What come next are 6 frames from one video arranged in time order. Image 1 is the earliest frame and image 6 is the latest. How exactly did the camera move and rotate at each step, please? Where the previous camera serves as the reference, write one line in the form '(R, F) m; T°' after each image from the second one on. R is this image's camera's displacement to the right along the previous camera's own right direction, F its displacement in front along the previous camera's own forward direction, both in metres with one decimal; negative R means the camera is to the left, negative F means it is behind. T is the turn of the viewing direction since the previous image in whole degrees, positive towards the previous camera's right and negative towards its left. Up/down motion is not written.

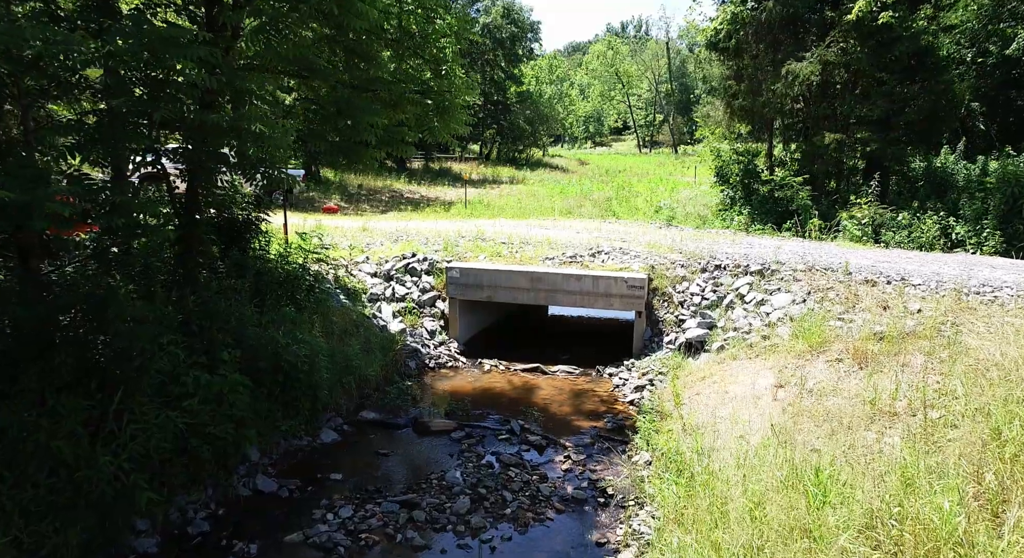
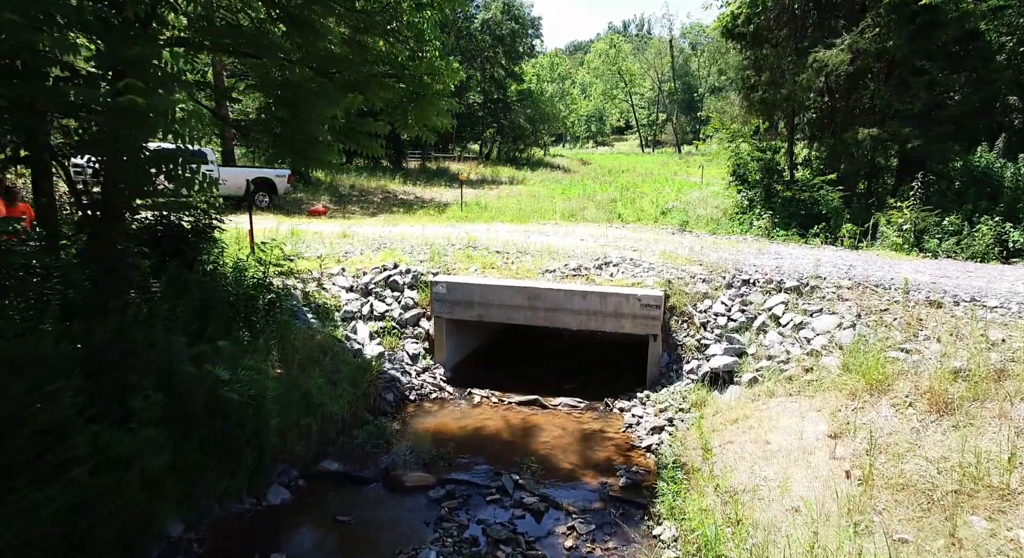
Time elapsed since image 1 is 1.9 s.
(+0.1, +1.5) m; 0°
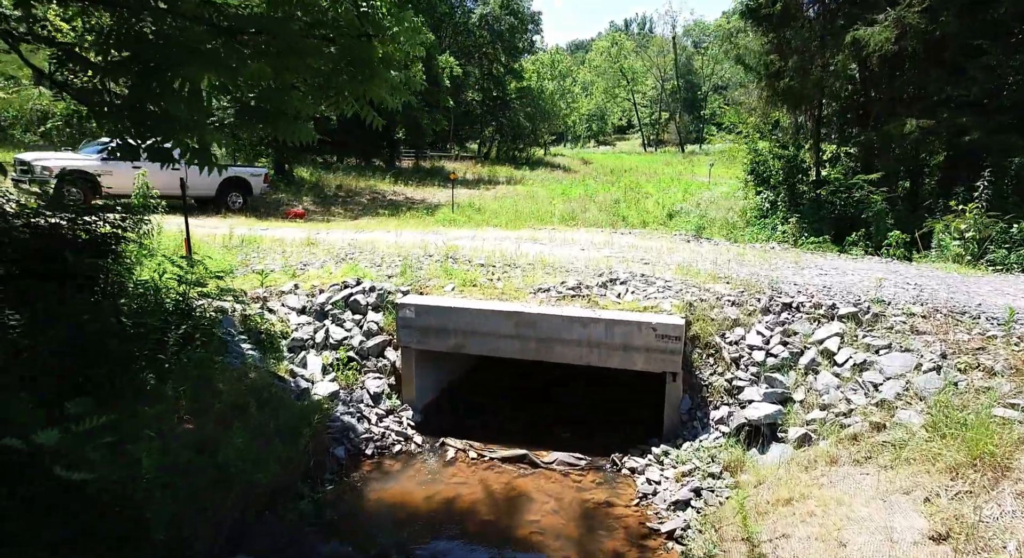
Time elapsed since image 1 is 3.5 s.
(+0.2, +1.9) m; 0°
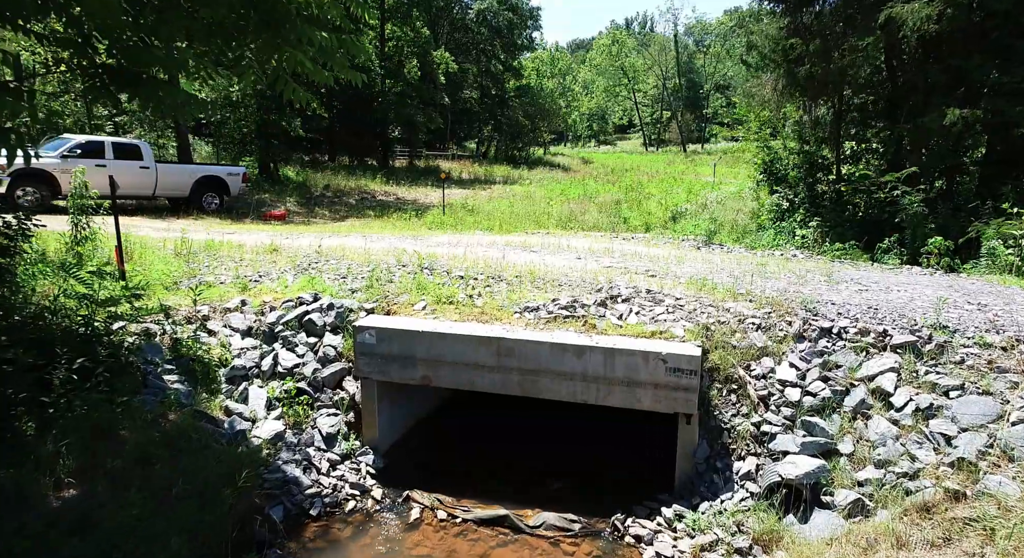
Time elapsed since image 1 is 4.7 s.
(+0.2, +1.3) m; 0°
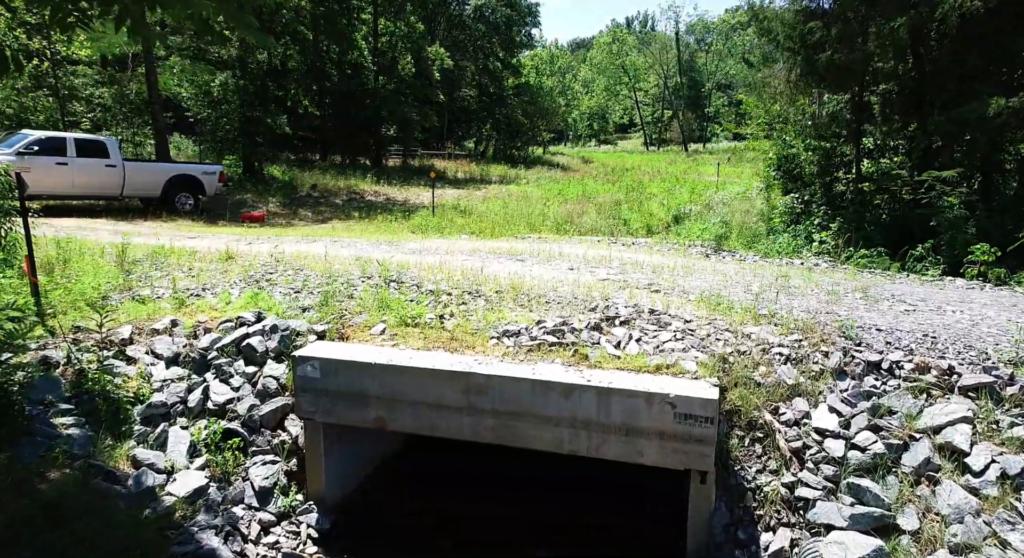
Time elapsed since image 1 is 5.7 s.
(+0.2, +1.2) m; 0°
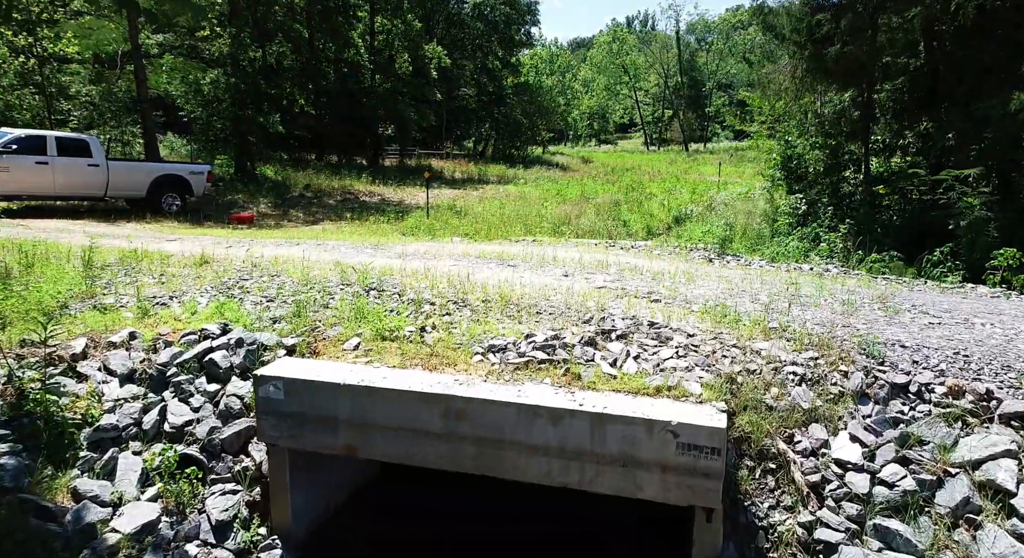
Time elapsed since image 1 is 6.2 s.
(+0.1, +0.5) m; 0°
